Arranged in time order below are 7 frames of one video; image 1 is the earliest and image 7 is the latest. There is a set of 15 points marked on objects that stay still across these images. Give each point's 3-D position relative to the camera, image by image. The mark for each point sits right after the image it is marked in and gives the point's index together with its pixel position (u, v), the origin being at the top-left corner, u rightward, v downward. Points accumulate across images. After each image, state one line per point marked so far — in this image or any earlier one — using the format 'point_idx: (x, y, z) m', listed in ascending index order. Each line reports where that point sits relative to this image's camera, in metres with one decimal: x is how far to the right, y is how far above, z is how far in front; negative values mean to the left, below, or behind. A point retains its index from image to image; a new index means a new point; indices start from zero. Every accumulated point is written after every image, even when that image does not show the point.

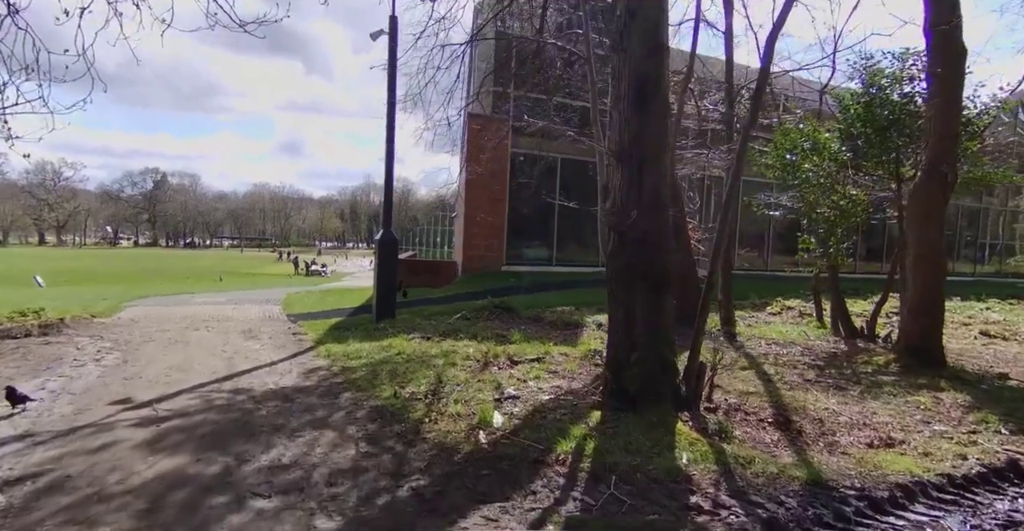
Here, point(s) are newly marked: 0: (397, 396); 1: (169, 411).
0: (-1.0, -1.2, +5.2) m
1: (-2.9, -1.2, +4.8) m
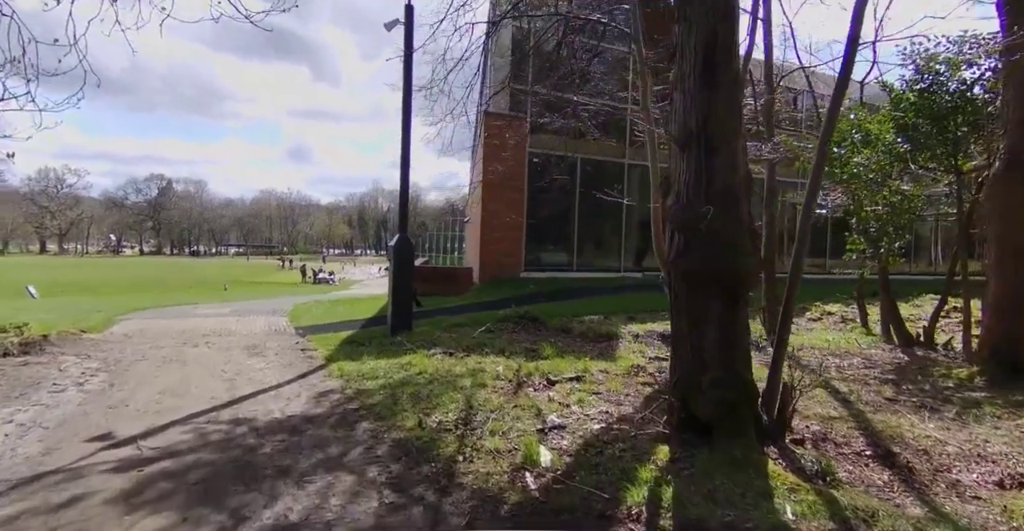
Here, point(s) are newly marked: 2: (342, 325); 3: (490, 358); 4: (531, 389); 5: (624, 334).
0: (-0.7, -1.3, +4.6) m
1: (-2.6, -1.3, +4.2) m
2: (-3.1, -1.1, +10.5) m
3: (-0.3, -1.1, +6.7) m
4: (+0.2, -1.2, +5.4) m
5: (+1.5, -0.9, +7.7) m
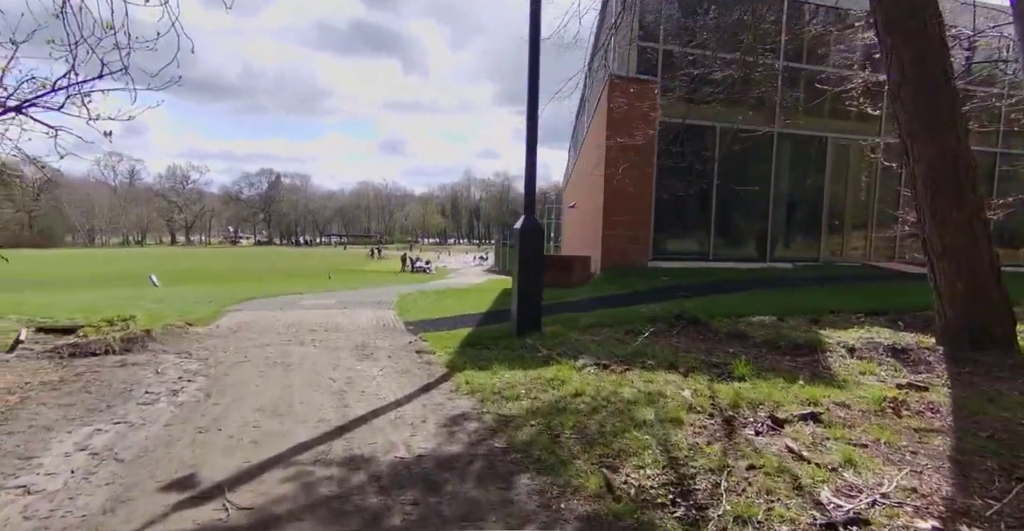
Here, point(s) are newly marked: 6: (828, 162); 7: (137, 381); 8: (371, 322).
0: (+0.6, -1.2, +3.1) m
1: (-1.4, -1.3, +3.0) m
2: (-0.9, -0.9, +9.3) m
3: (+1.3, -1.0, +5.1) m
4: (+1.6, -1.1, +3.7) m
5: (+3.2, -0.8, +5.8) m
6: (+7.8, +2.7, +14.6) m
7: (-3.5, -1.1, +5.5) m
8: (-2.3, -0.9, +9.5) m
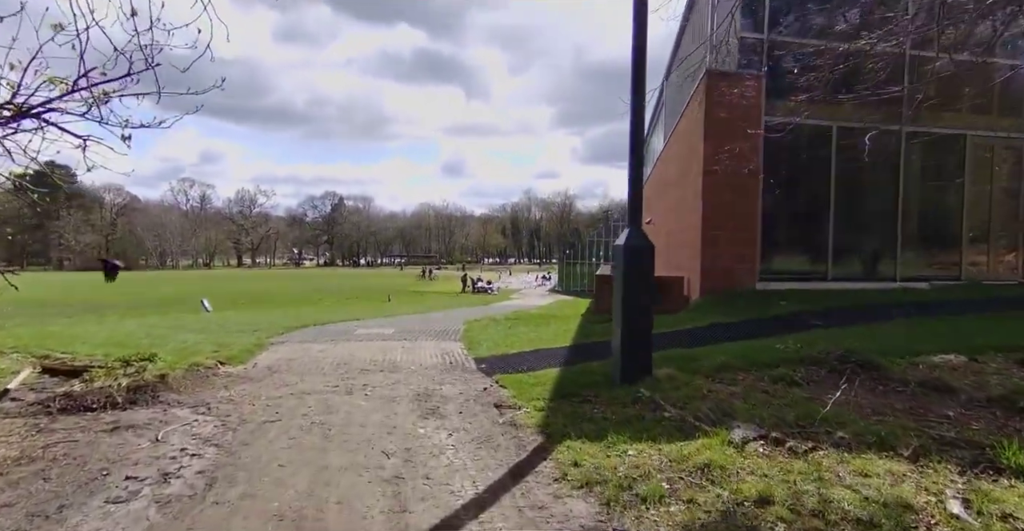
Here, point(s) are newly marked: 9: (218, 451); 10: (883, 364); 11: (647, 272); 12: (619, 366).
0: (+1.2, -1.3, +1.3) m
1: (-0.8, -1.4, +1.3) m
2: (+0.3, -1.2, +7.6) m
3: (+2.1, -1.1, +3.2) m
4: (+2.2, -1.2, +1.9) m
5: (+4.1, -1.0, +3.8) m
6: (+9.4, +2.3, +12.2) m
7: (-2.7, -1.3, +4.0) m
8: (-1.1, -1.3, +8.0) m
9: (-2.1, -1.3, +4.2) m
10: (+3.4, -0.9, +5.3) m
11: (+1.3, 0.0, +5.7) m
12: (+1.1, -1.0, +5.9) m
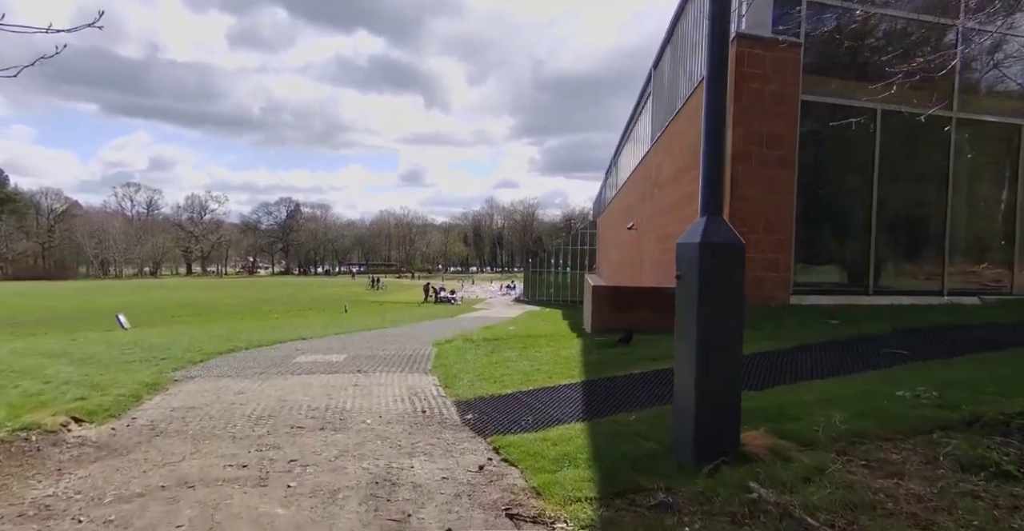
0: (+1.5, -1.3, -0.8) m
1: (-0.4, -1.4, -0.8) m
2: (+0.3, -1.3, +5.5) m
3: (+2.4, -1.2, +1.2) m
4: (+2.6, -1.2, -0.1) m
5: (+4.3, -1.0, +1.9) m
6: (+9.1, +2.1, +10.7) m
7: (-2.5, -1.4, +1.7) m
8: (-1.1, -1.4, +5.7) m
9: (-1.9, -1.4, +1.9) m
10: (+3.5, -1.0, +3.4) m
11: (+1.4, -0.1, +3.7) m
12: (+1.2, -1.1, +3.8) m
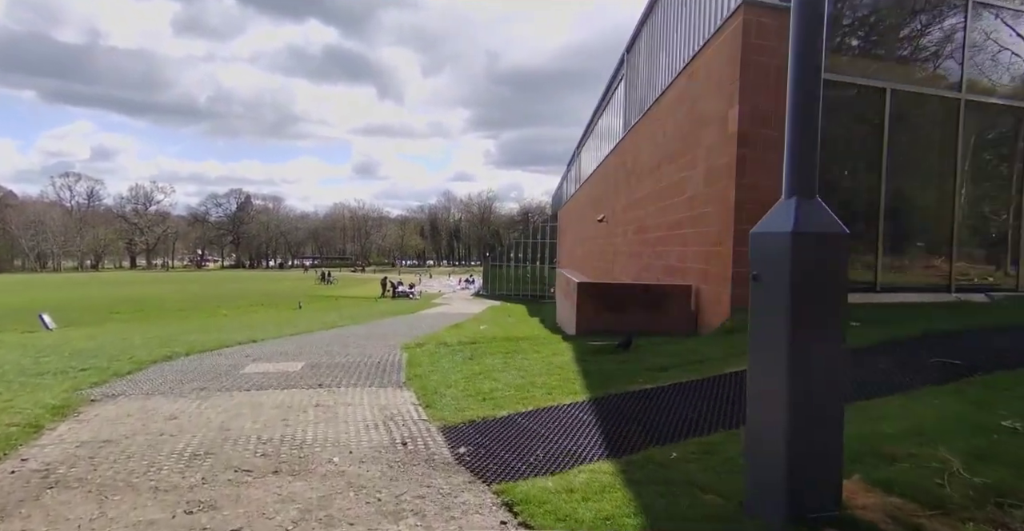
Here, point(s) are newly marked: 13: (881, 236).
0: (+2.0, -1.4, -1.7) m
1: (+0.1, -1.5, -1.9) m
2: (+0.3, -1.3, +4.5) m
3: (+2.7, -1.2, +0.3) m
4: (+3.0, -1.3, -1.0) m
5: (+4.6, -1.1, +1.2) m
6: (+8.8, +2.1, +10.2) m
7: (-2.1, -1.4, +0.5) m
8: (-1.1, -1.4, +4.6) m
9: (-1.6, -1.4, +0.7) m
10: (+3.7, -1.0, +2.6) m
11: (+1.6, -0.1, +2.7) m
12: (+1.3, -1.1, +2.9) m
13: (+6.2, +0.5, +9.7) m
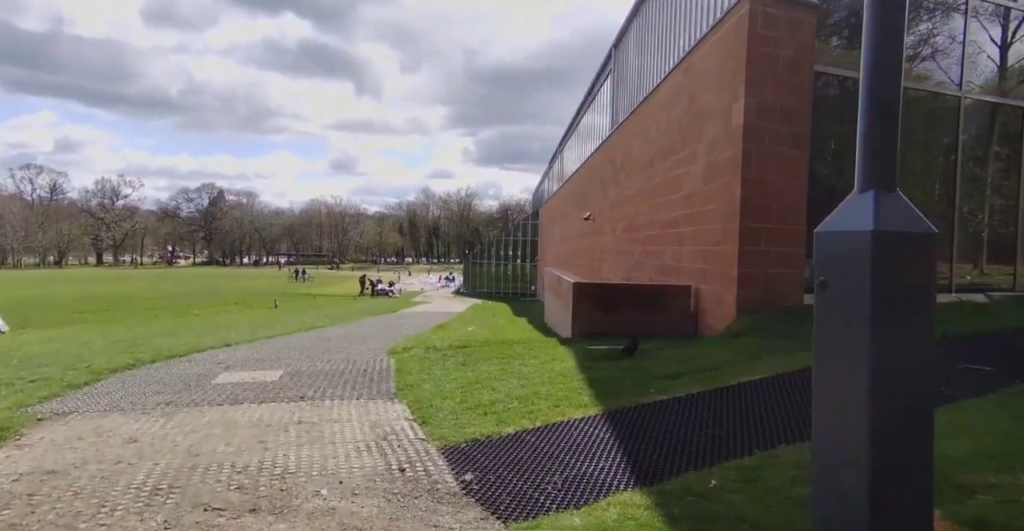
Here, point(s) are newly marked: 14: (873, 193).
0: (+2.3, -1.4, -2.2) m
1: (+0.4, -1.5, -2.4) m
2: (+0.4, -1.3, +4.0) m
3: (+2.9, -1.3, -0.1) m
4: (+3.3, -1.3, -1.4) m
5: (+4.8, -1.1, +0.8) m
6: (+8.6, +2.1, +10.0) m
7: (-1.9, -1.4, -0.1) m
8: (-1.0, -1.4, +4.1) m
9: (-1.4, -1.4, +0.1) m
10: (+3.9, -1.0, +2.2) m
11: (+1.7, -0.2, +2.3) m
12: (+1.5, -1.1, +2.4) m
13: (+6.1, +0.5, +9.4) m
14: (+1.6, +0.3, +2.3) m
